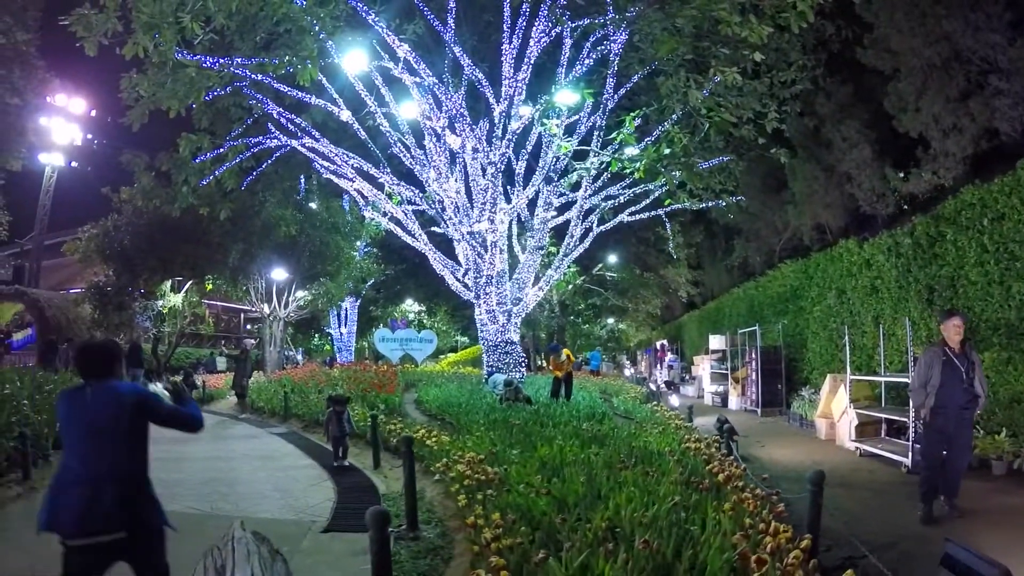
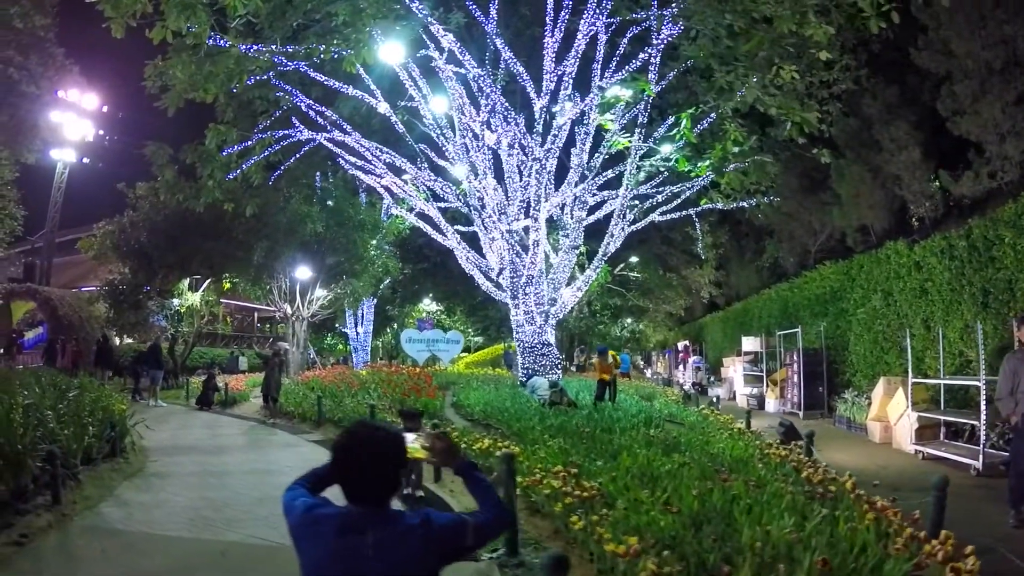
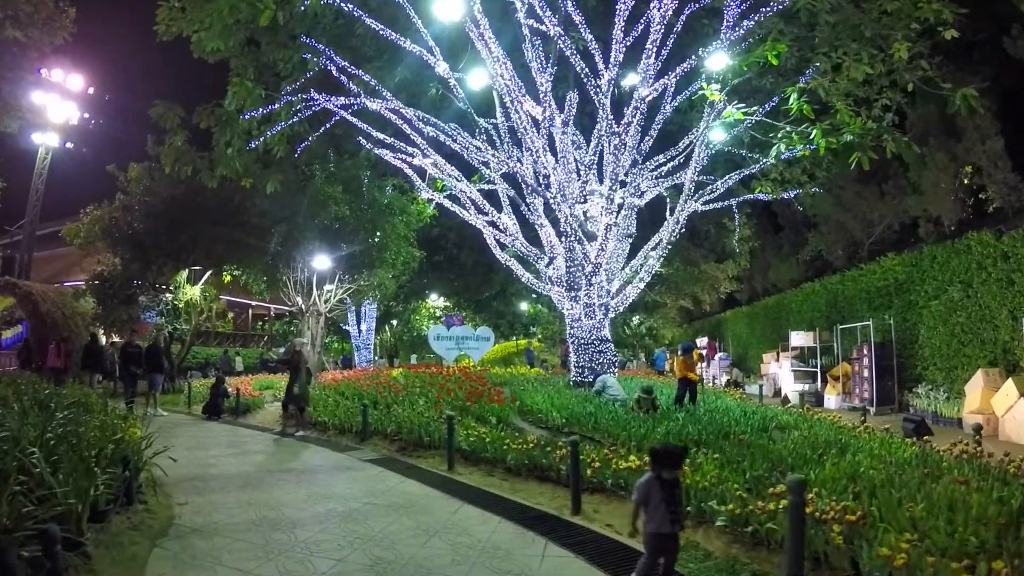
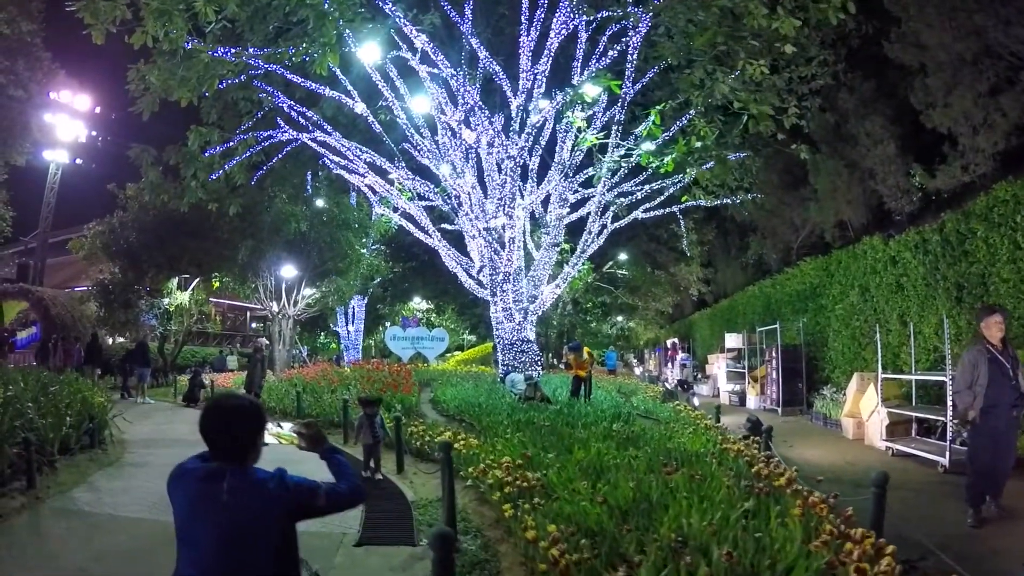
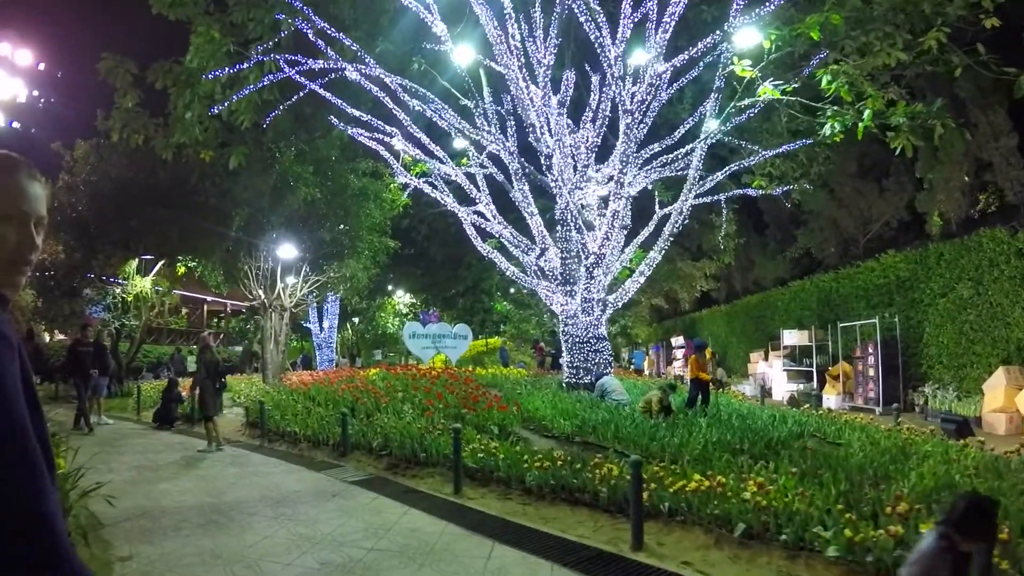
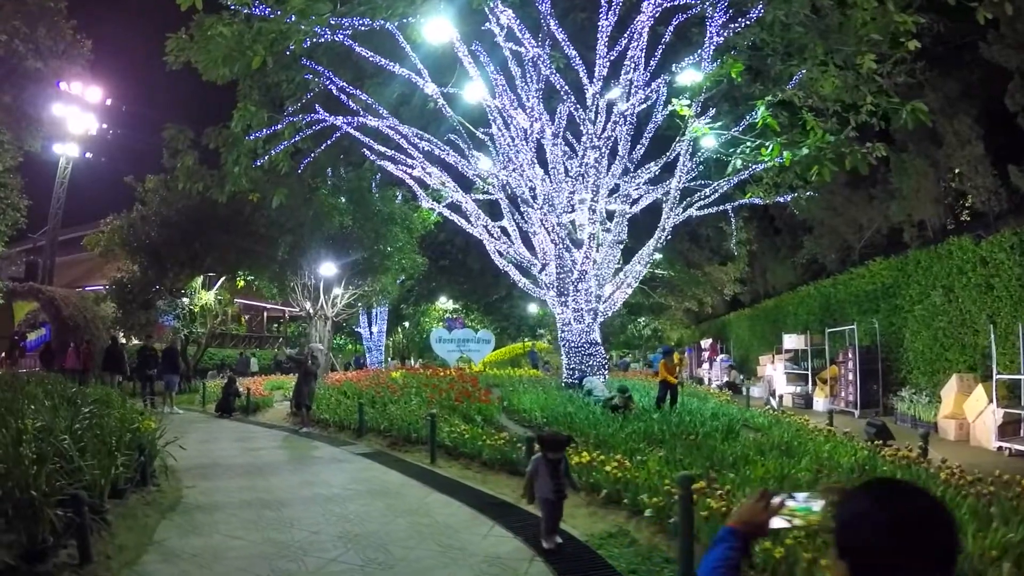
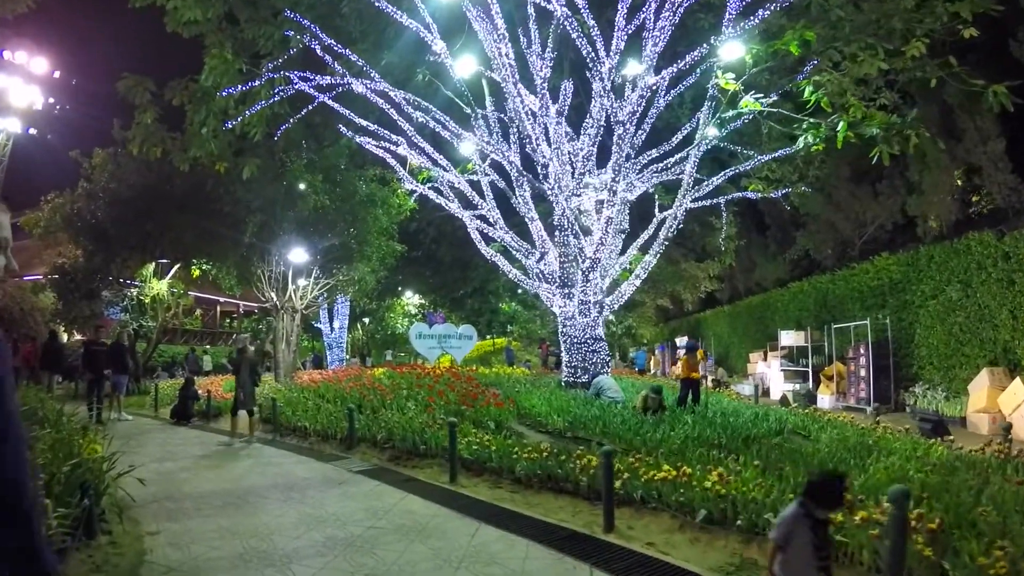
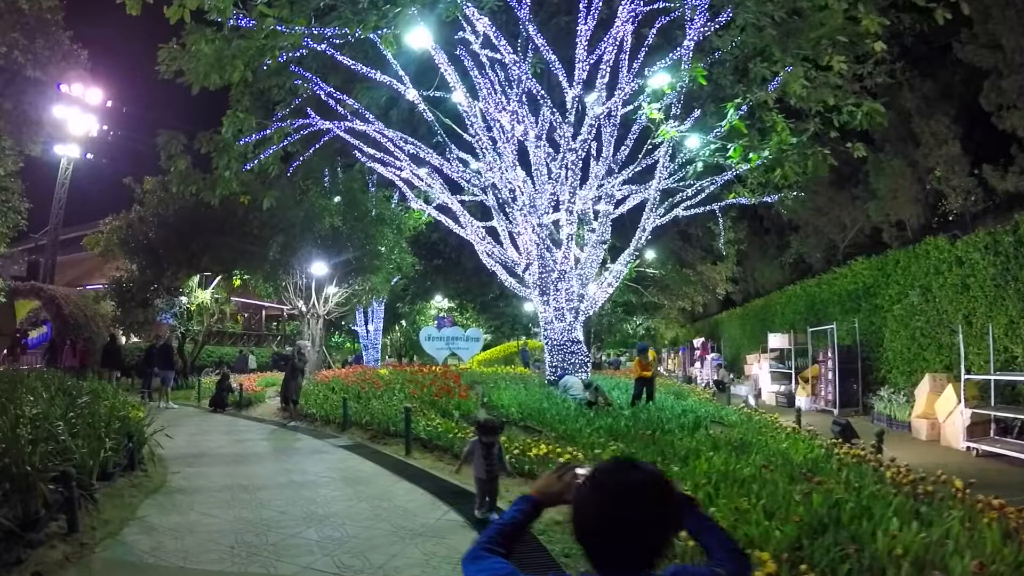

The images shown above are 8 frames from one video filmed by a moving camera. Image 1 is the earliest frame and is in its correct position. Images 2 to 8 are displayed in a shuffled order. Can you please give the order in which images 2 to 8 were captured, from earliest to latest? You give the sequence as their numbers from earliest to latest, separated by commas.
4, 2, 8, 6, 3, 7, 5
